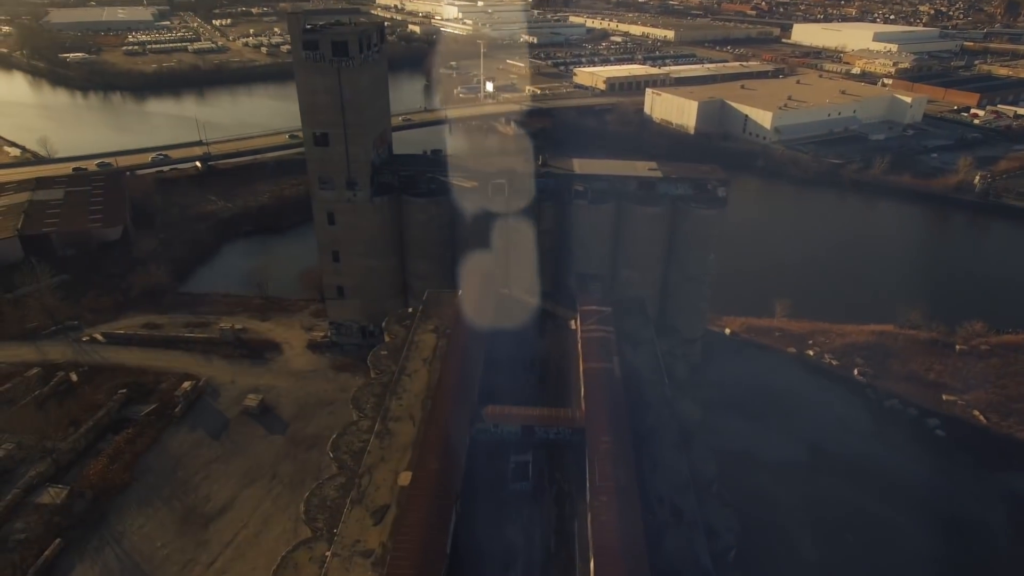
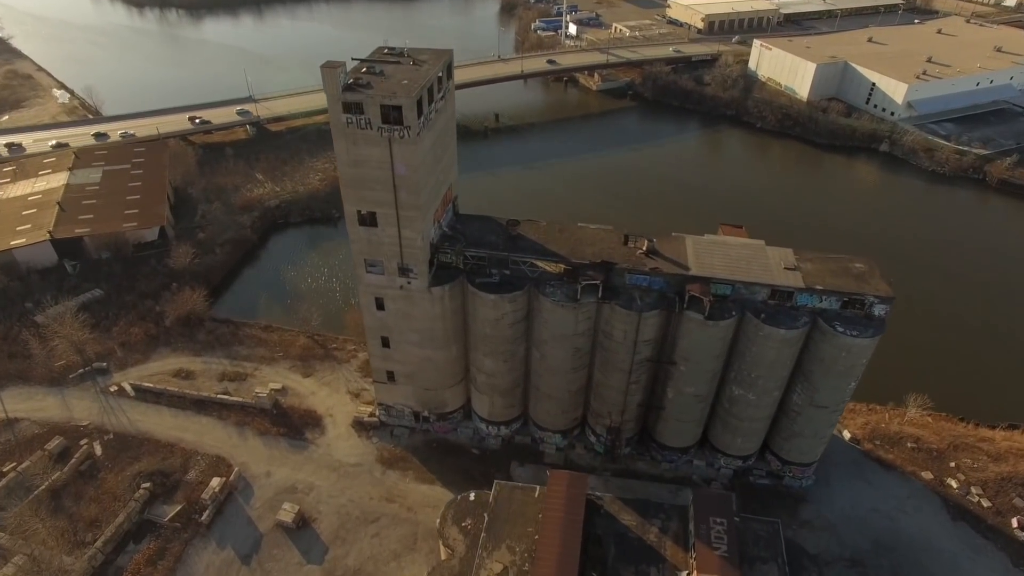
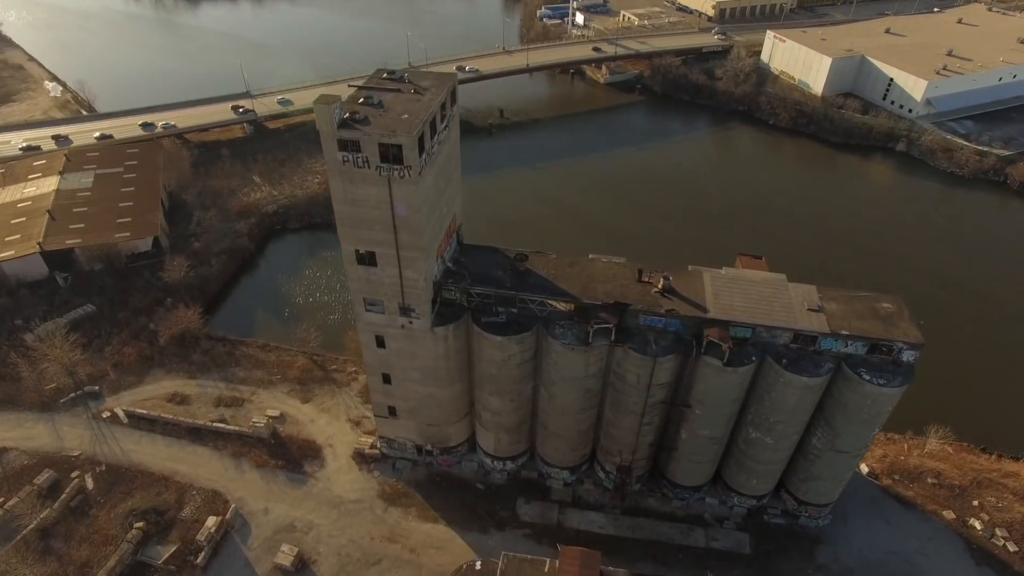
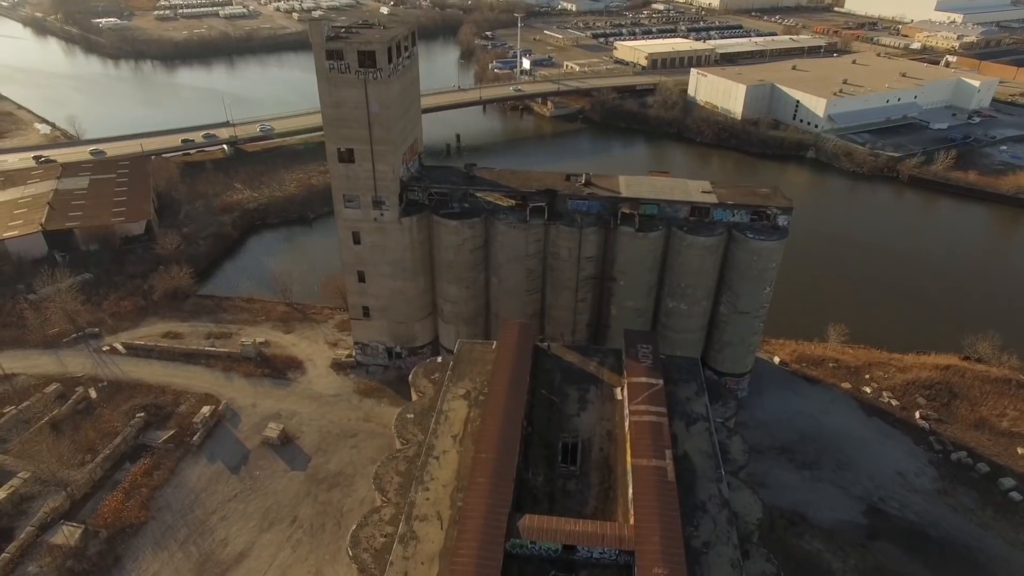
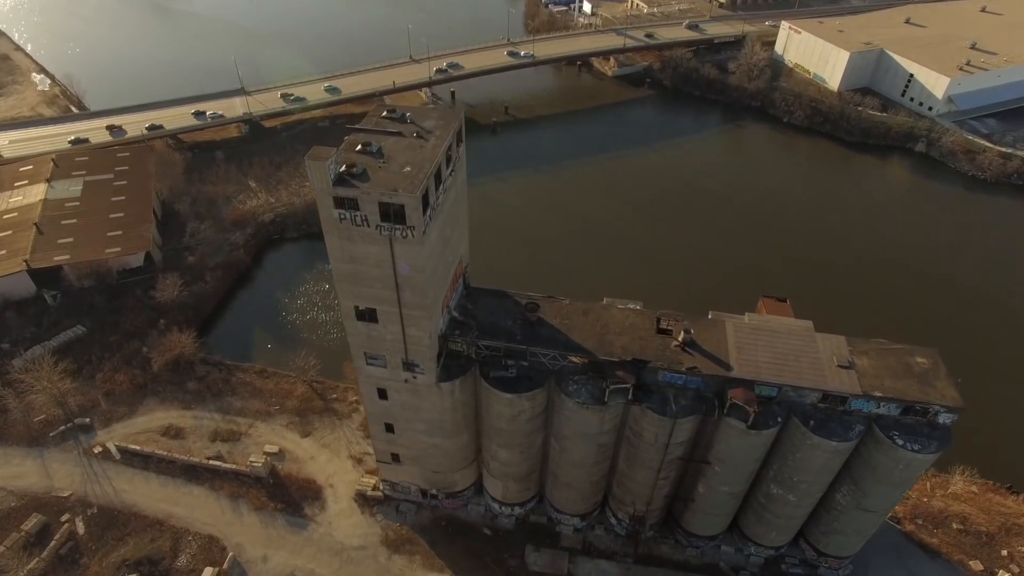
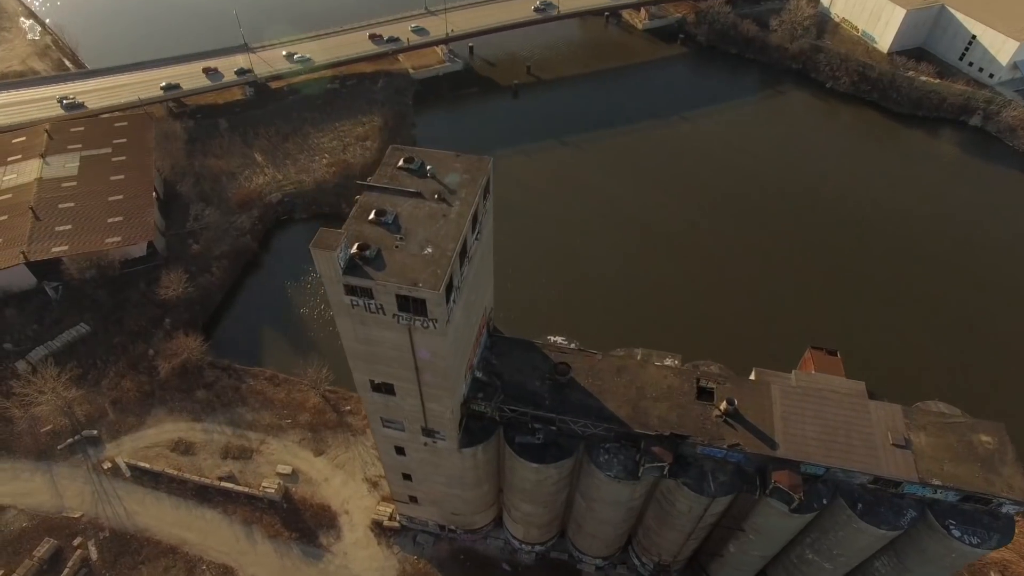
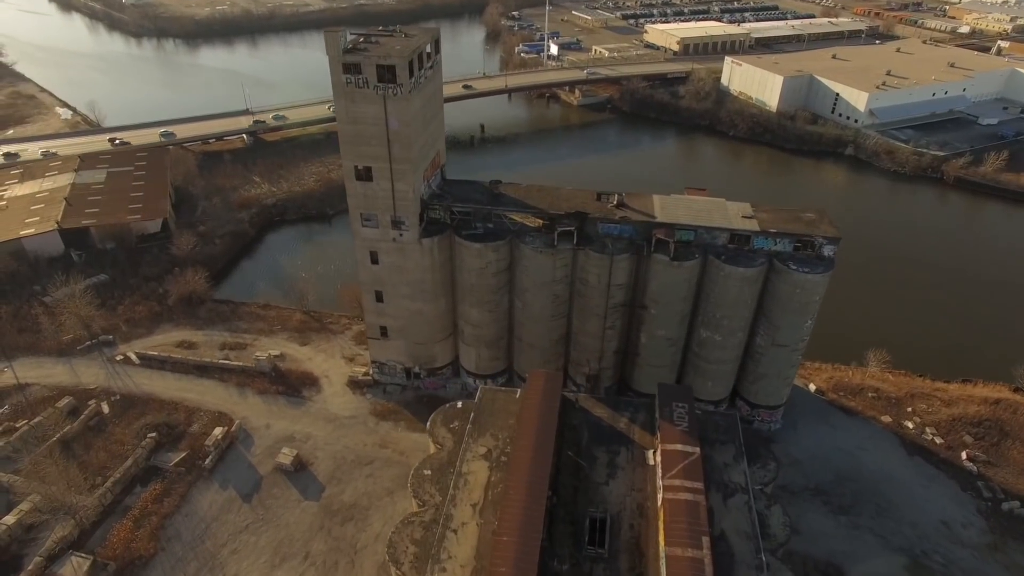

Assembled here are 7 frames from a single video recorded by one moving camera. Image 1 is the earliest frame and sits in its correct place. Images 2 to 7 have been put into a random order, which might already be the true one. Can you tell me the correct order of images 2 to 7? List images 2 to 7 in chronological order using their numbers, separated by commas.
4, 7, 2, 3, 5, 6
